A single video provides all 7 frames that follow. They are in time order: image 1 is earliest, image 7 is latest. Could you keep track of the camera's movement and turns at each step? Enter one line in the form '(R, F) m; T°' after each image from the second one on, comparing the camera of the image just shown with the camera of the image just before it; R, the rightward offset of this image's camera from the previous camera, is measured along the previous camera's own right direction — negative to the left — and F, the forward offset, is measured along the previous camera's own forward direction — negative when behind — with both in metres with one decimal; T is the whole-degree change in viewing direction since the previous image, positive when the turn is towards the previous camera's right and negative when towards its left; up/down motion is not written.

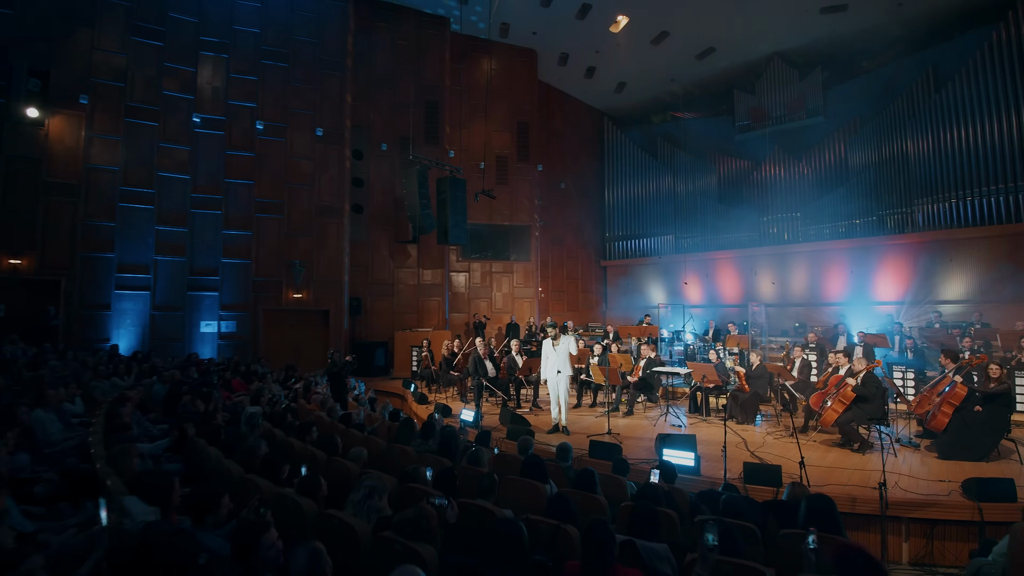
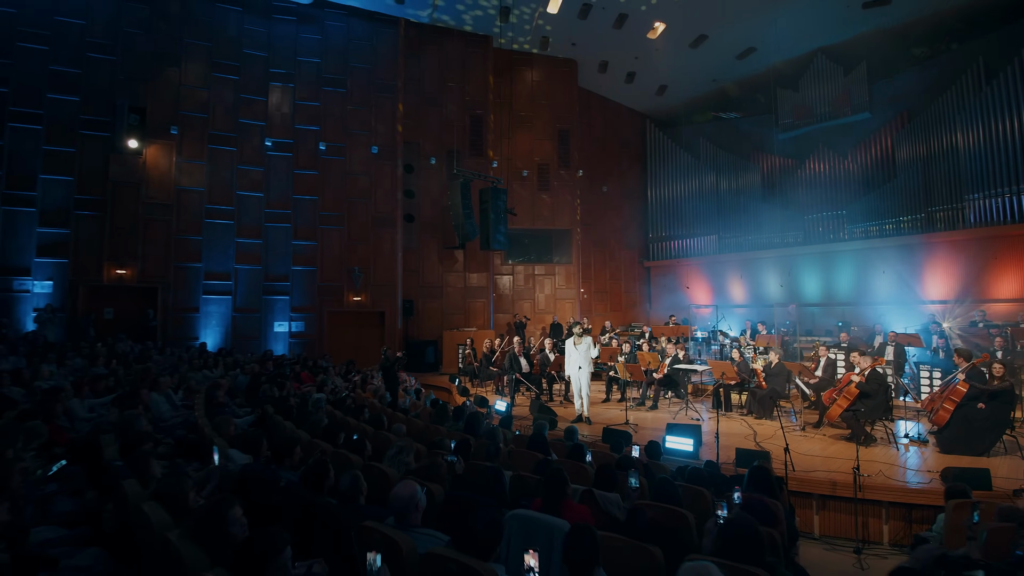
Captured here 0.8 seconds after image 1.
(+0.4, -0.7) m; -6°
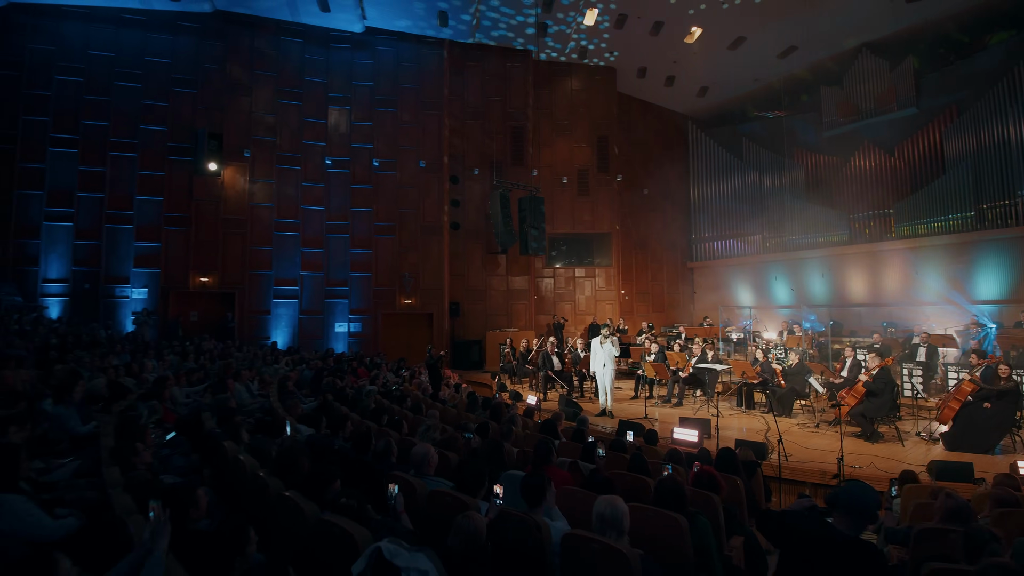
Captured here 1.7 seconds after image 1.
(+0.4, -0.7) m; -6°
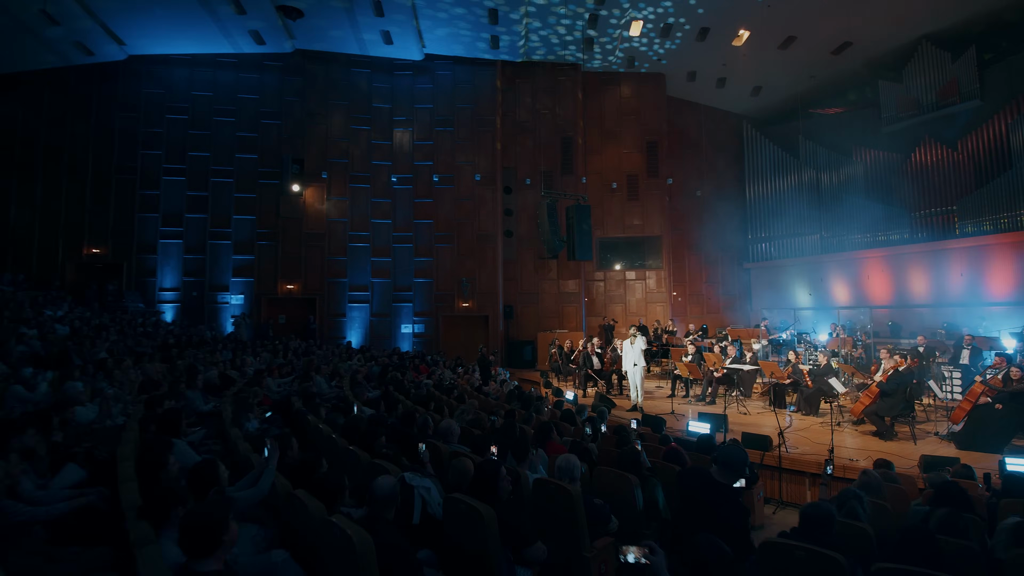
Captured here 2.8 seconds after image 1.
(+0.5, -0.9) m; -8°
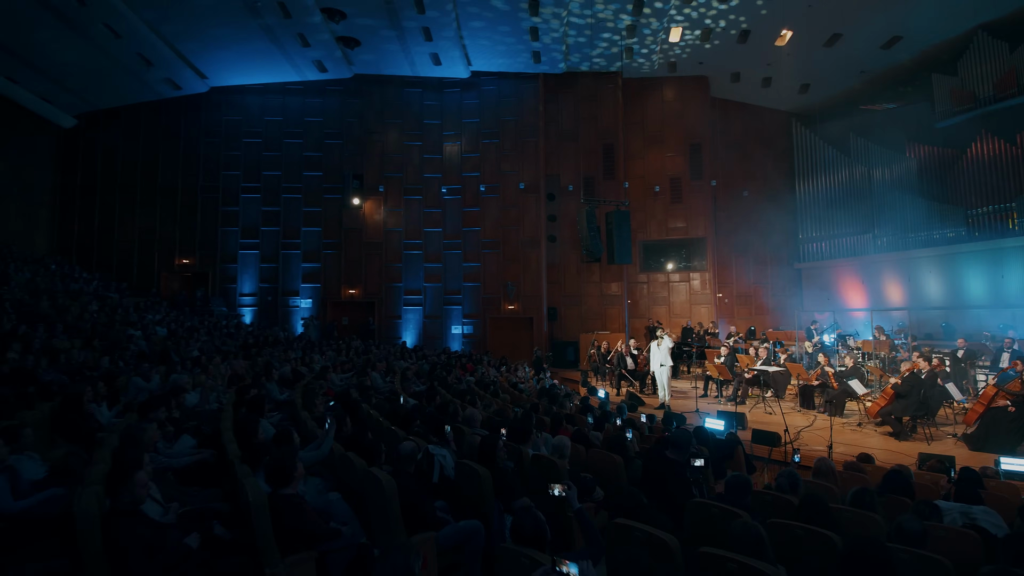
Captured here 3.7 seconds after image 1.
(+0.4, -0.8) m; -6°
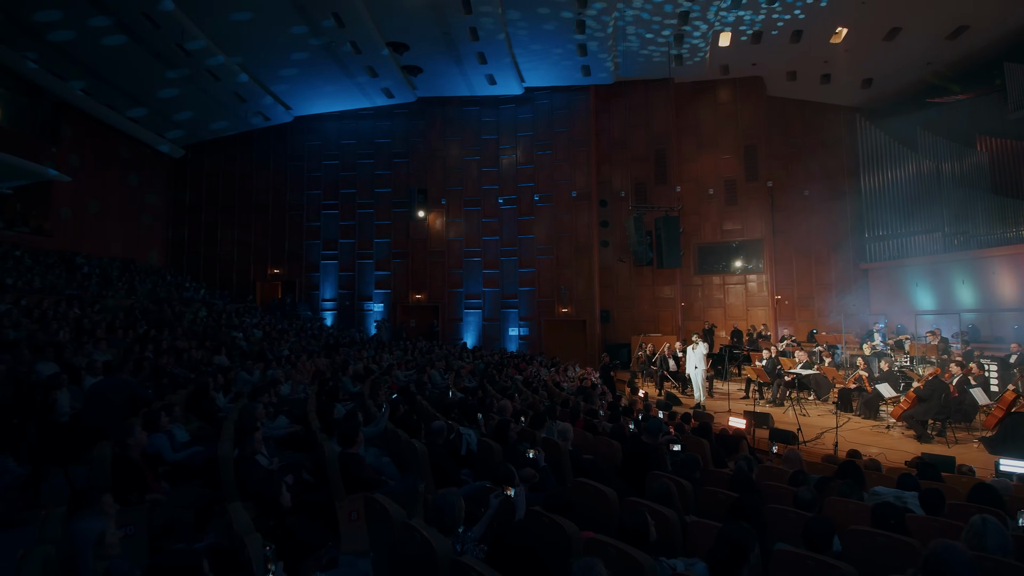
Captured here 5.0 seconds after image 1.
(+0.5, -0.9) m; -8°
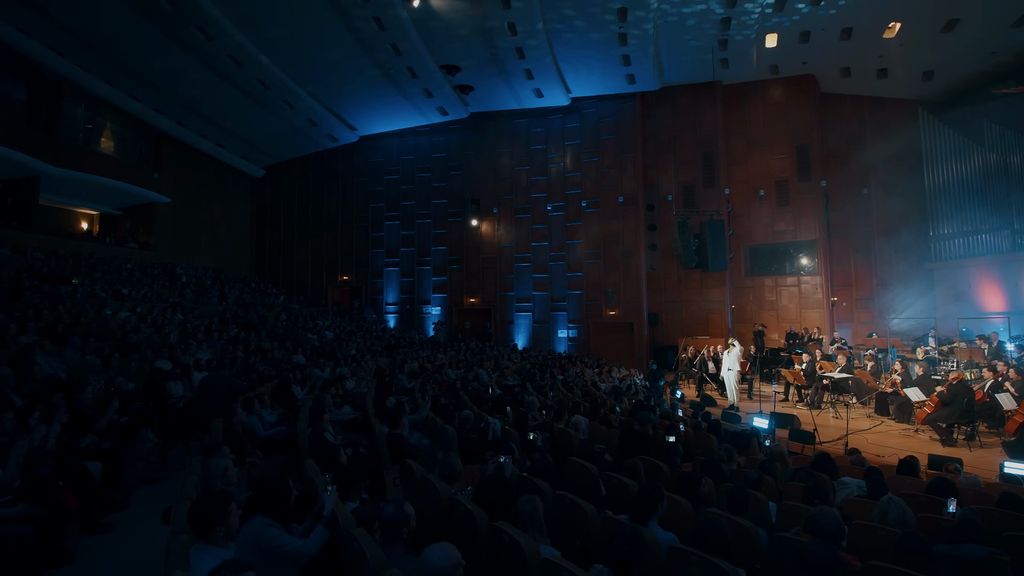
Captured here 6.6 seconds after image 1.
(+0.5, -0.8) m; -7°
